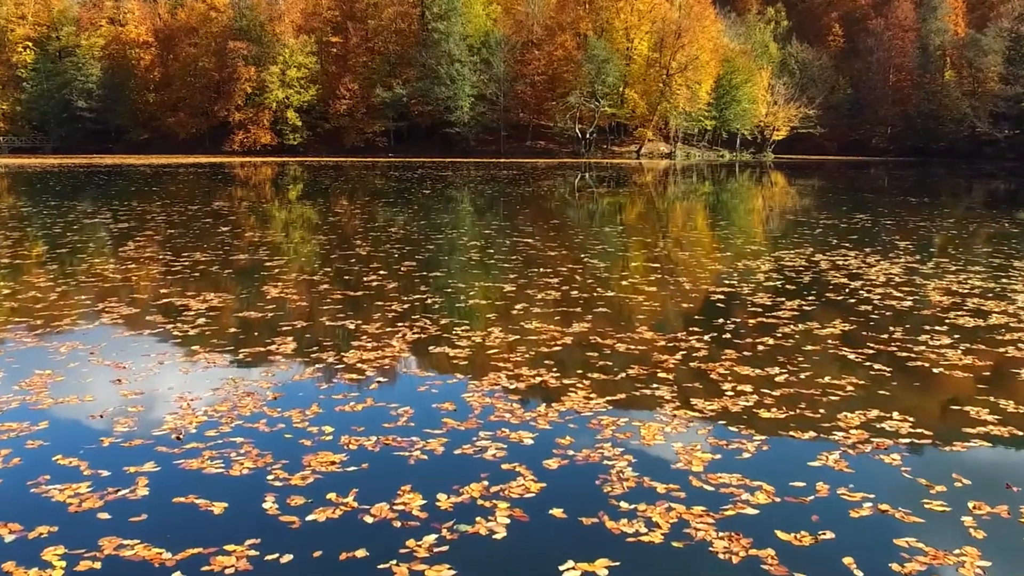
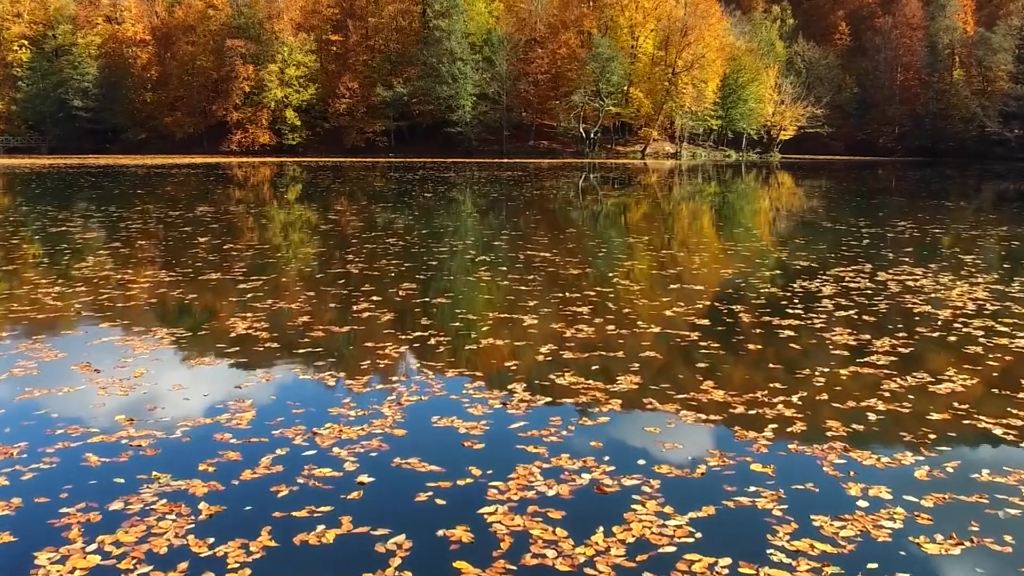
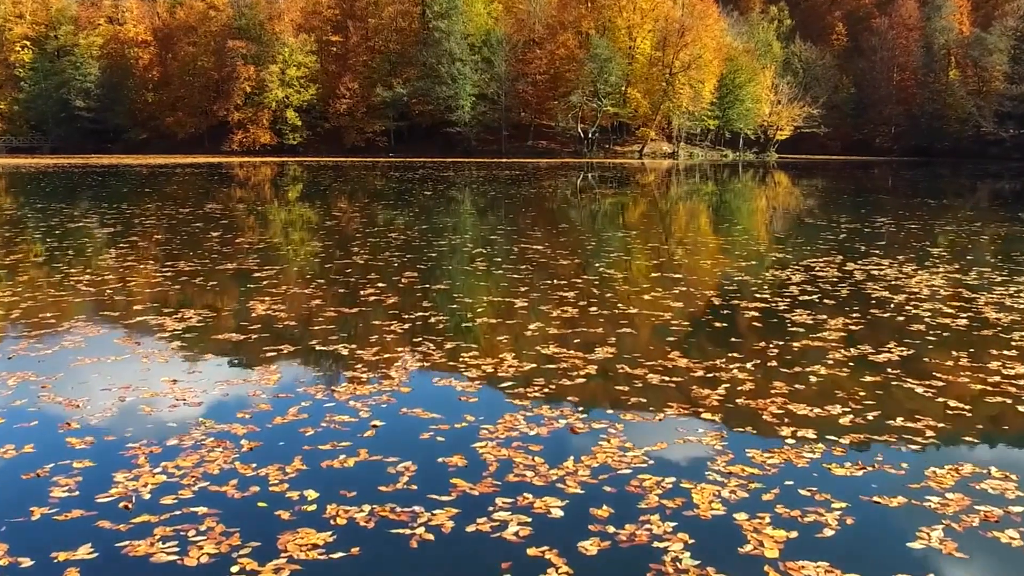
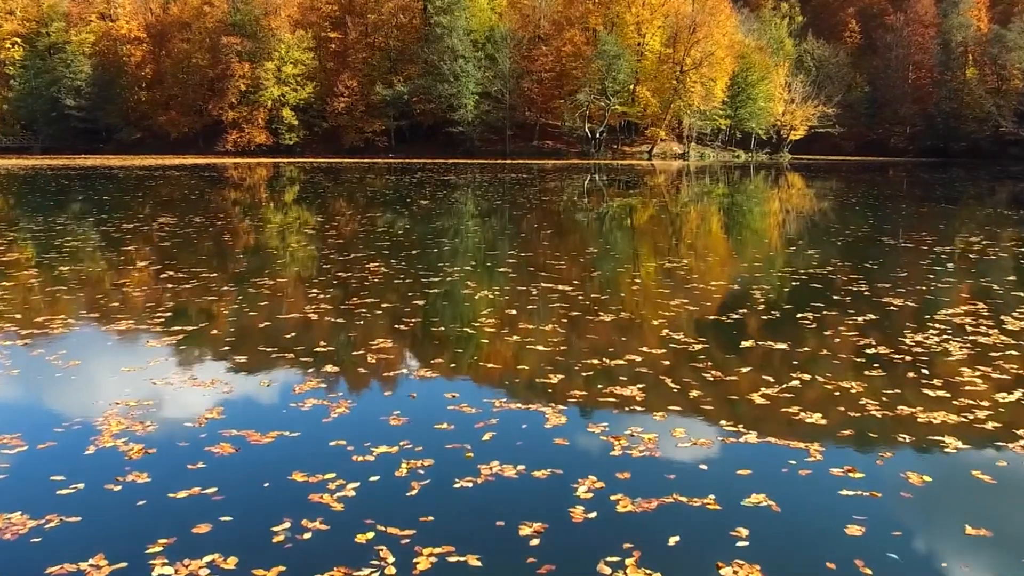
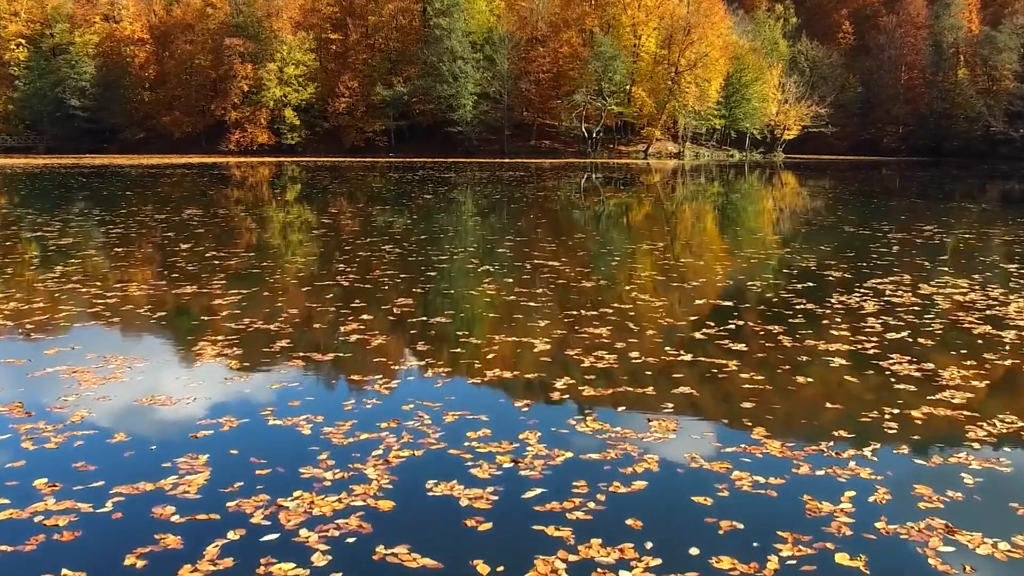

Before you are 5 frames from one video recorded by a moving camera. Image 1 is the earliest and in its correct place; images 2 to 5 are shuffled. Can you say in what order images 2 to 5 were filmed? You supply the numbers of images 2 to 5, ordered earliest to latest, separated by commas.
3, 2, 5, 4
